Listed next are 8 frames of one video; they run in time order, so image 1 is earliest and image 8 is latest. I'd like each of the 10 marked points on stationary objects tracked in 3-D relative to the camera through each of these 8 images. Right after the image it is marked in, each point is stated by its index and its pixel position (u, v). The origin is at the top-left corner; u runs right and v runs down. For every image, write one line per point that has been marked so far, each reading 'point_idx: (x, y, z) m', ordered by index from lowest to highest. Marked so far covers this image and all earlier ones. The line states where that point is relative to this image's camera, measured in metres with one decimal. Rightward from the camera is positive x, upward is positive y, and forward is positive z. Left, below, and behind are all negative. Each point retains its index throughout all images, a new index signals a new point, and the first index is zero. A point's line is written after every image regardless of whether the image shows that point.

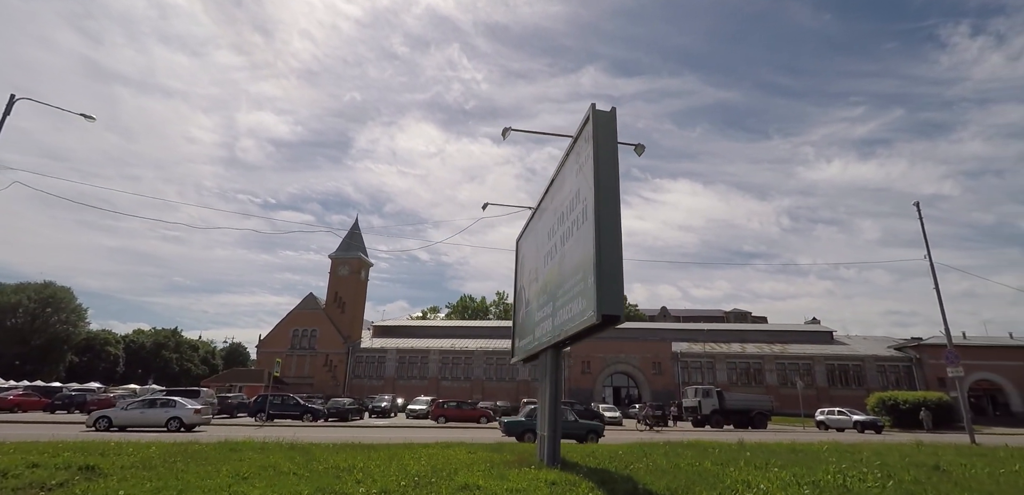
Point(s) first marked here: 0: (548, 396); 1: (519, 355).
0: (+0.7, -2.9, +10.3) m
1: (+0.1, -2.7, +13.7) m
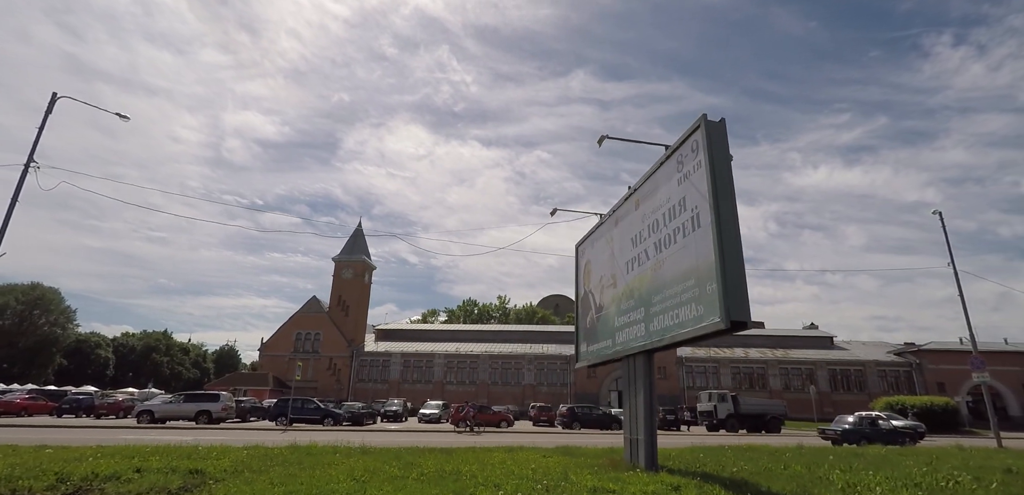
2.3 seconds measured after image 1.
0: (+2.5, -3.0, +10.4) m
1: (+1.9, -2.9, +13.8) m
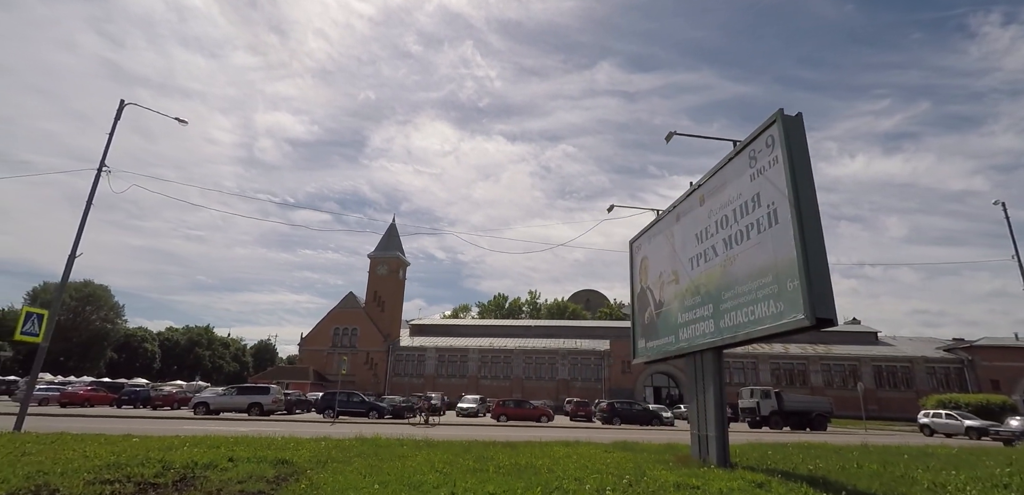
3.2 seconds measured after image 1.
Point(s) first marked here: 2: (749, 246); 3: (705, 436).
0: (+3.9, -2.9, +10.4) m
1: (+3.4, -2.8, +13.8) m
2: (+4.1, 0.0, +9.3) m
3: (+3.8, -3.7, +10.5) m
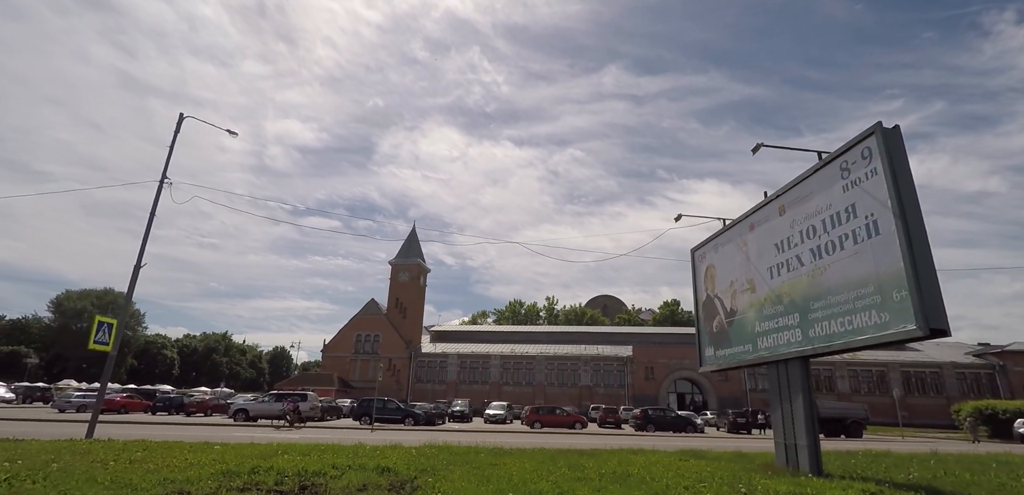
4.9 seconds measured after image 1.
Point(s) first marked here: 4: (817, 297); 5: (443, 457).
0: (+5.6, -3.1, +10.5) m
1: (+5.2, -3.0, +13.9) m
2: (+5.8, -0.2, +9.4) m
3: (+5.6, -3.9, +10.5) m
4: (+5.8, -0.9, +10.1) m
5: (-1.5, -4.5, +11.5) m
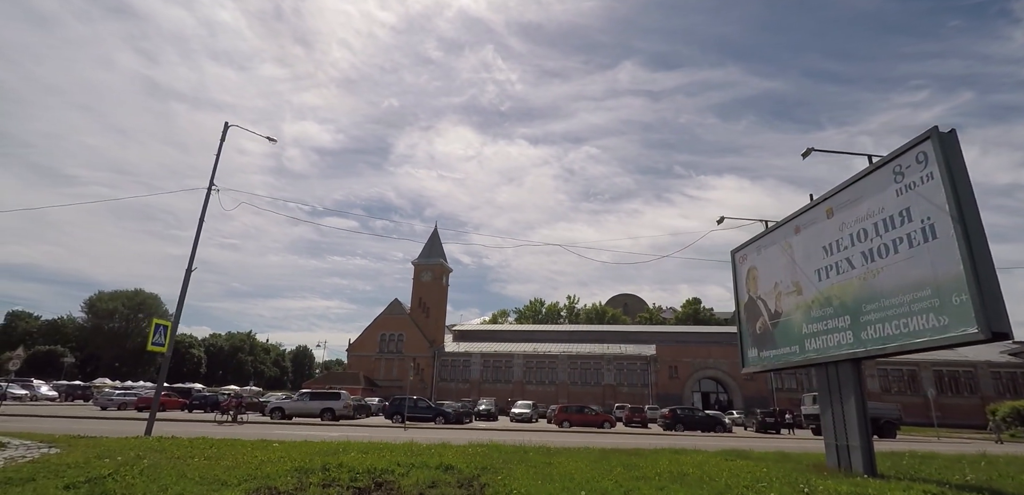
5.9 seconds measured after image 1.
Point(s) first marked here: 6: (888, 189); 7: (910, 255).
0: (+6.7, -3.2, +10.6) m
1: (+6.4, -3.1, +14.0) m
2: (+6.9, -0.2, +9.5) m
3: (+6.6, -4.0, +10.6) m
4: (+6.8, -1.0, +10.2) m
5: (-0.4, -4.6, +11.8) m
6: (+7.0, +1.1, +9.8) m
7: (+6.9, -0.1, +9.2) m
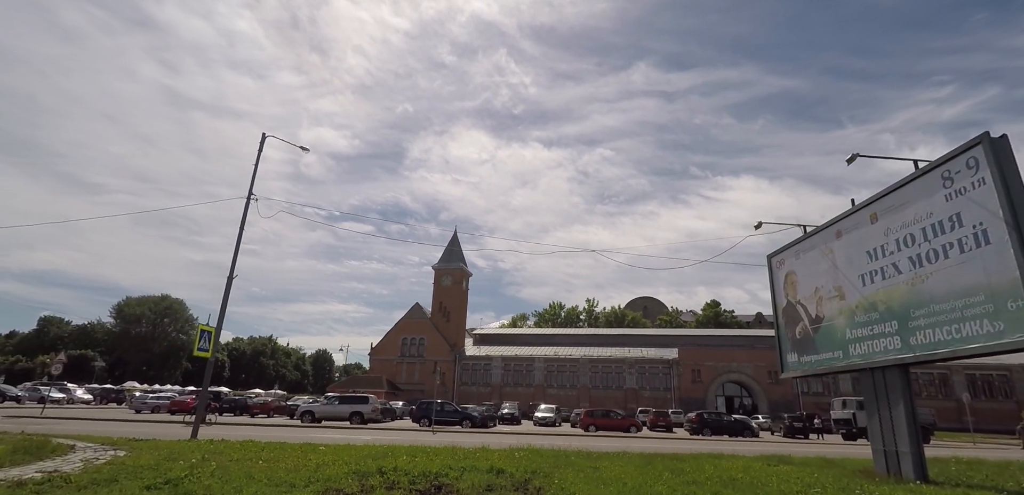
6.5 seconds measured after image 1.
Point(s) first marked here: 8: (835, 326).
0: (+7.7, -3.3, +10.6) m
1: (+7.5, -3.2, +14.0) m
2: (+7.8, -0.3, +9.5) m
3: (+7.6, -4.1, +10.6) m
4: (+7.7, -1.1, +10.2) m
5: (+0.6, -4.8, +12.0) m
6: (+7.9, +1.0, +9.8) m
7: (+7.8, -0.2, +9.2) m
8: (+7.6, -1.9, +12.6) m
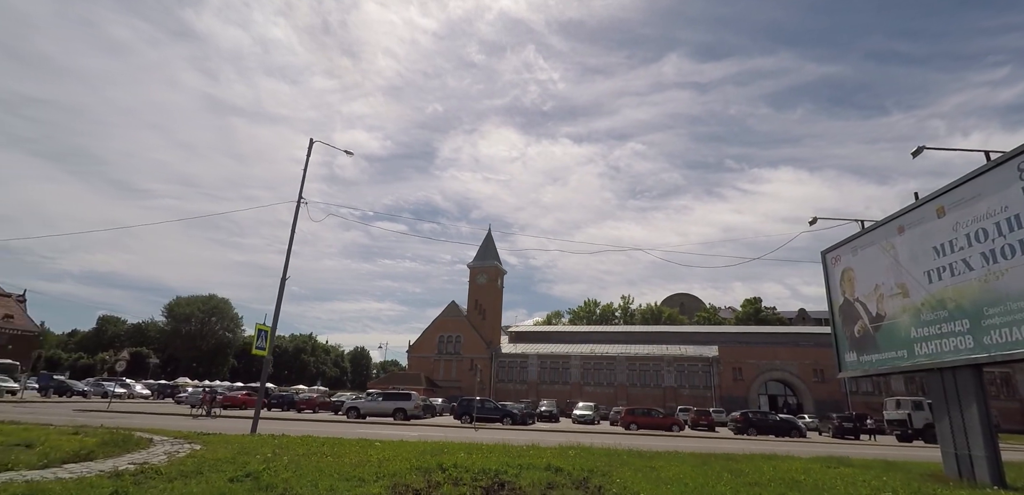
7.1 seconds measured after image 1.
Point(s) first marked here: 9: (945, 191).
0: (+8.8, -3.2, +10.2) m
1: (+8.8, -3.1, +13.6) m
2: (+8.8, -0.3, +9.1) m
3: (+8.7, -4.0, +10.2) m
4: (+8.8, -1.0, +9.8) m
5: (+1.8, -4.8, +12.1) m
6: (+8.9, +1.1, +9.4) m
7: (+8.8, -0.1, +8.8) m
8: (+8.8, -1.8, +12.2) m
9: (+9.0, +1.2, +11.1) m
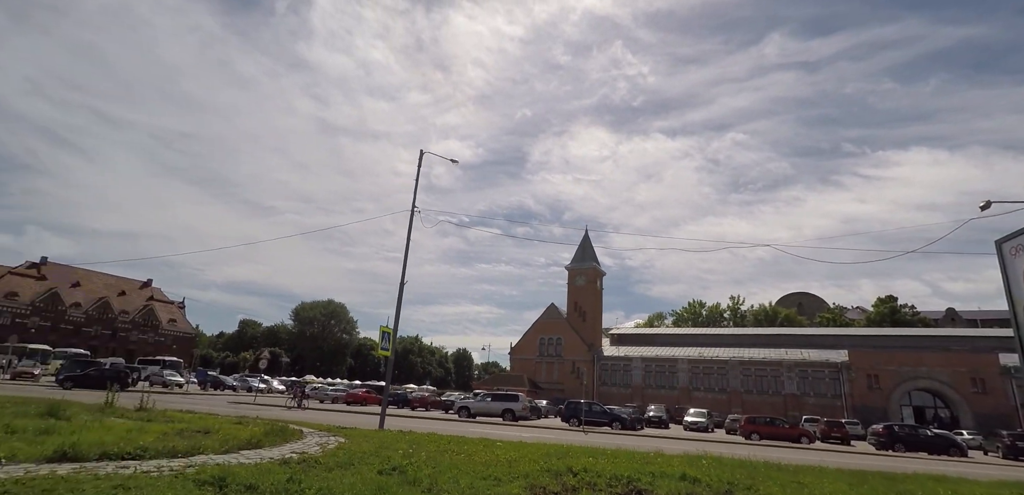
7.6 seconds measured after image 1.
0: (+11.1, -3.0, +8.2) m
1: (+11.7, -2.9, +11.6) m
2: (+10.8, 0.0, +7.2) m
3: (+11.1, -3.7, +8.3) m
4: (+11.0, -0.8, +7.8) m
5: (+4.6, -4.7, +11.3) m
6: (+10.9, +1.3, +7.5) m
7: (+10.8, +0.1, +6.9) m
8: (+11.5, -1.5, +10.2) m
9: (+11.3, +1.4, +9.1) m
